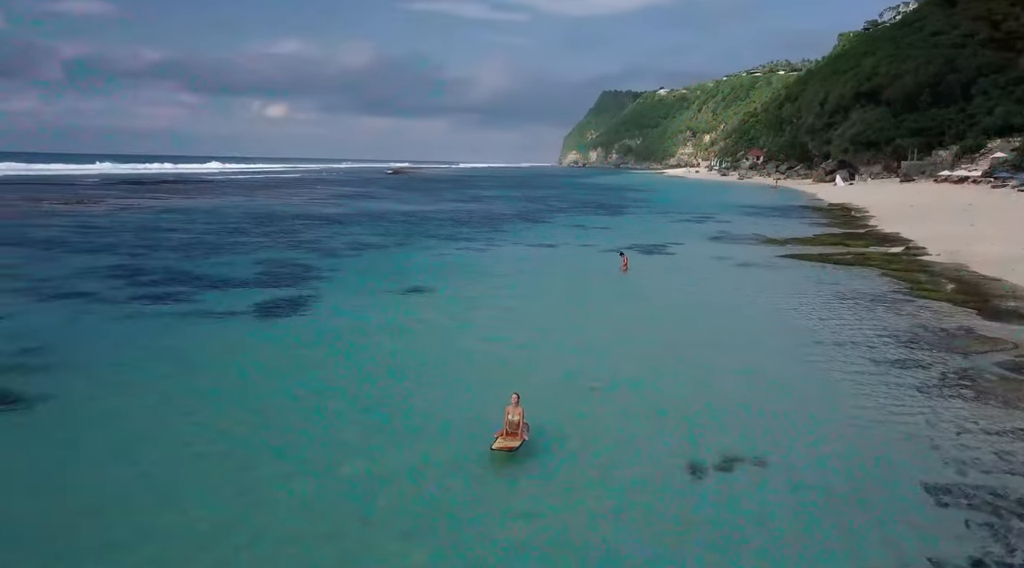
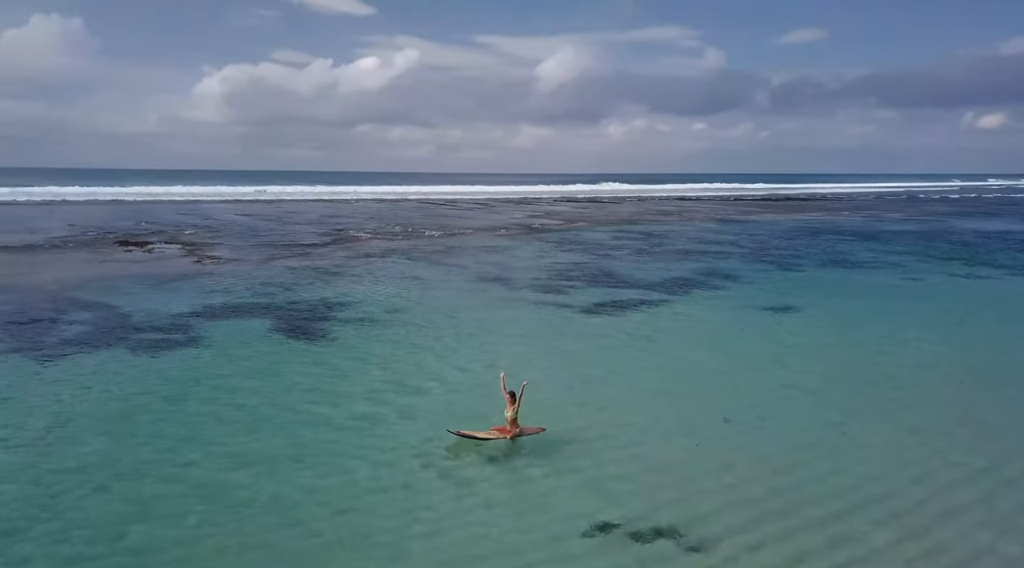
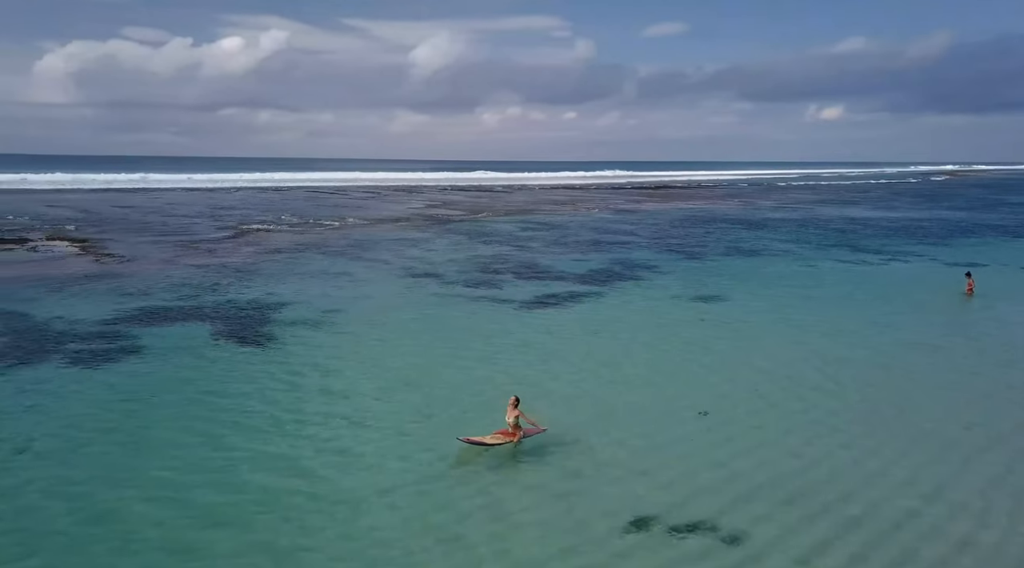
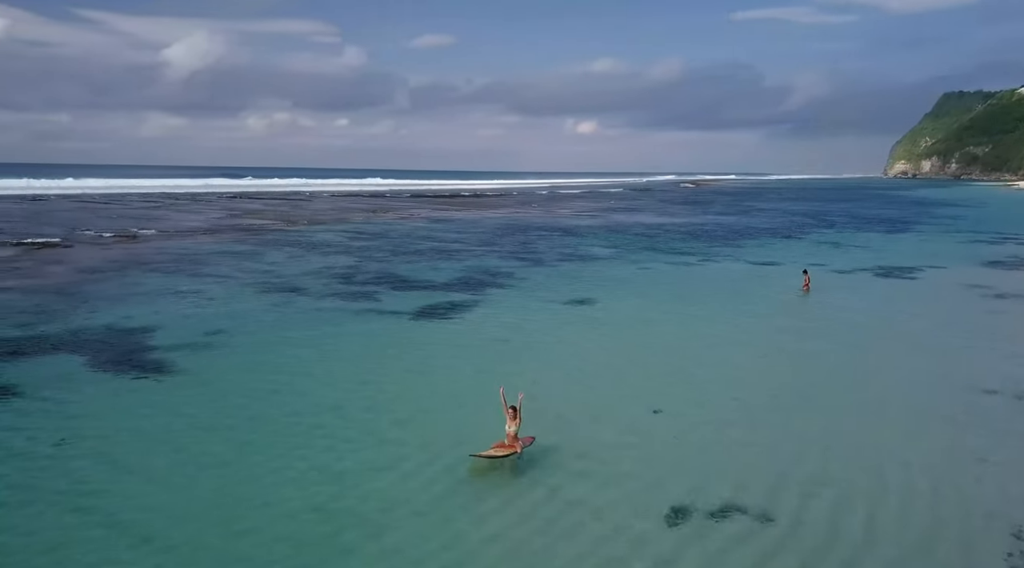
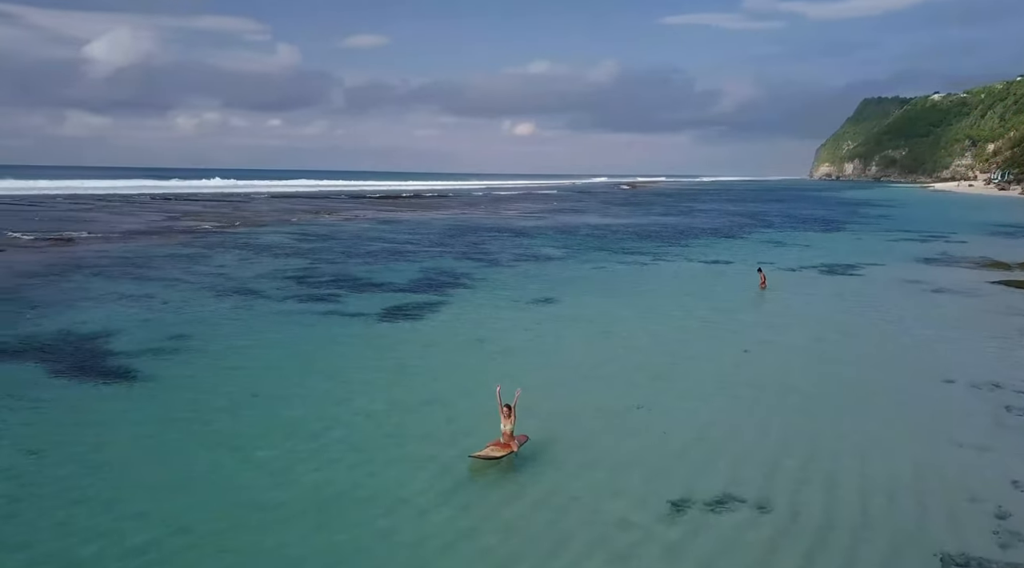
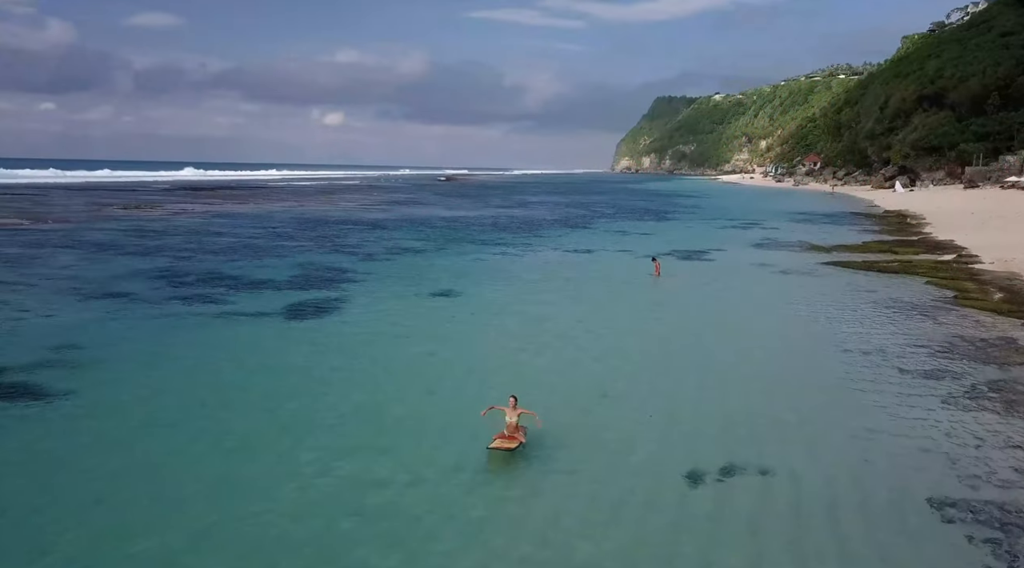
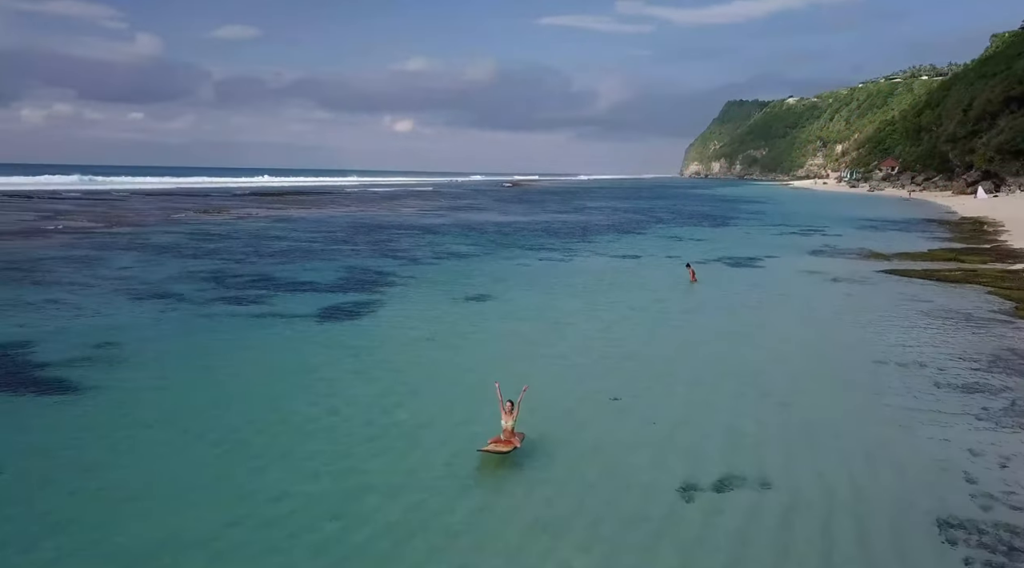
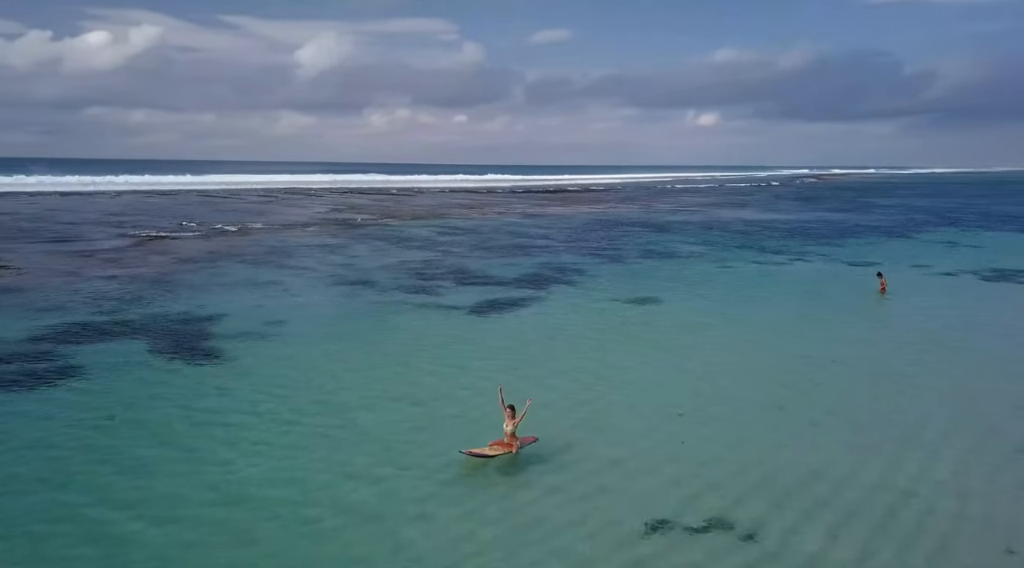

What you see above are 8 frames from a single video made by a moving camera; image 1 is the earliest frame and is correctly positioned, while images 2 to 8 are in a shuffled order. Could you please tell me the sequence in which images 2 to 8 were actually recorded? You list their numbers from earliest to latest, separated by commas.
6, 7, 5, 4, 8, 3, 2
